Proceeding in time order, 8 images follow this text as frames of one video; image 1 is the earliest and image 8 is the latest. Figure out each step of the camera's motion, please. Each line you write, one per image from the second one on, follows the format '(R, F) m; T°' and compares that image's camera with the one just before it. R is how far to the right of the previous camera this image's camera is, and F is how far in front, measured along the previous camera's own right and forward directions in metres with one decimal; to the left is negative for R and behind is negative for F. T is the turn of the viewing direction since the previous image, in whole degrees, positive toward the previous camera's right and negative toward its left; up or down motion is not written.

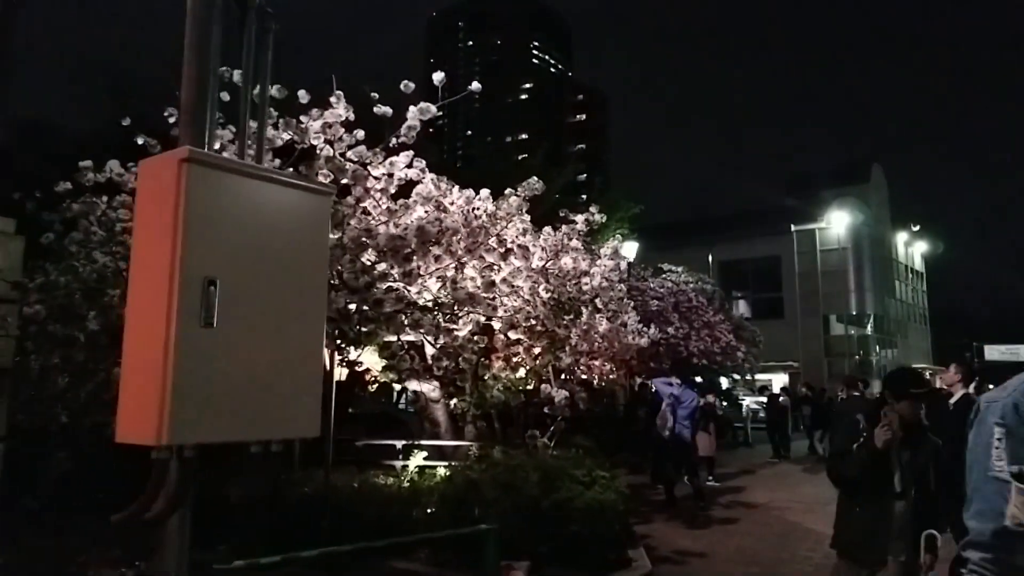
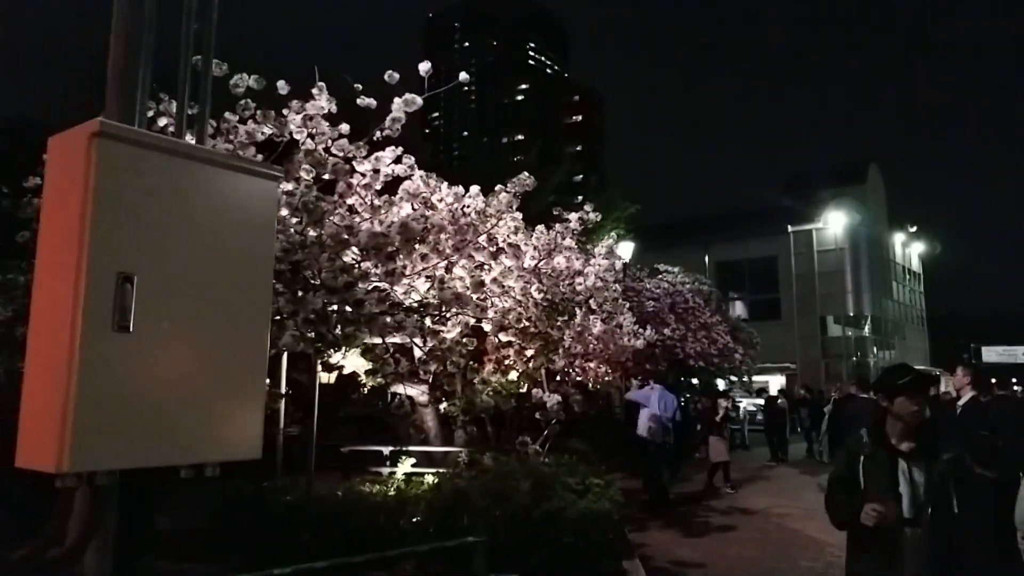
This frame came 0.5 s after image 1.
(+0.1, +0.4) m; 0°
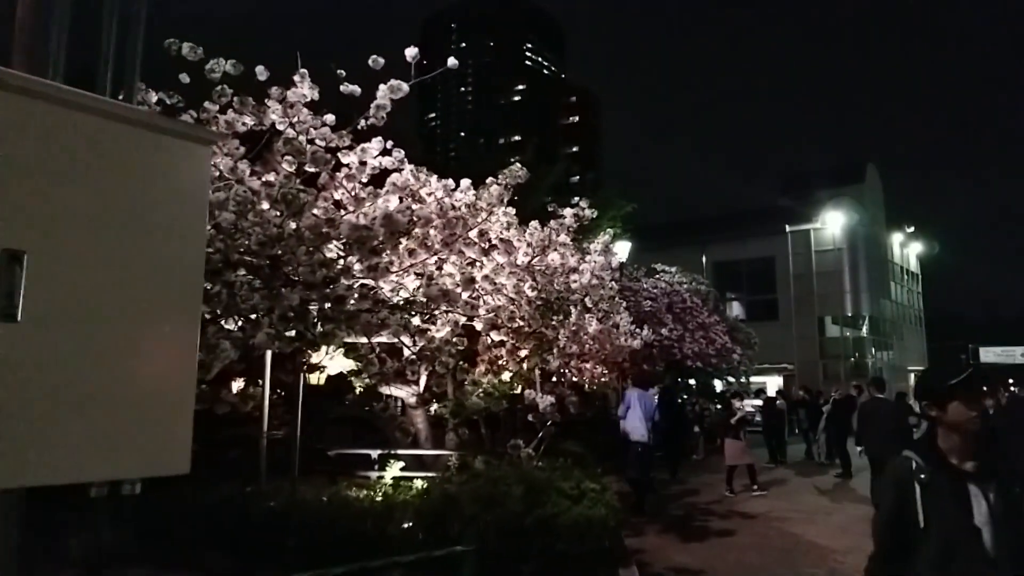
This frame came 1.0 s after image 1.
(0.0, +0.4) m; 0°
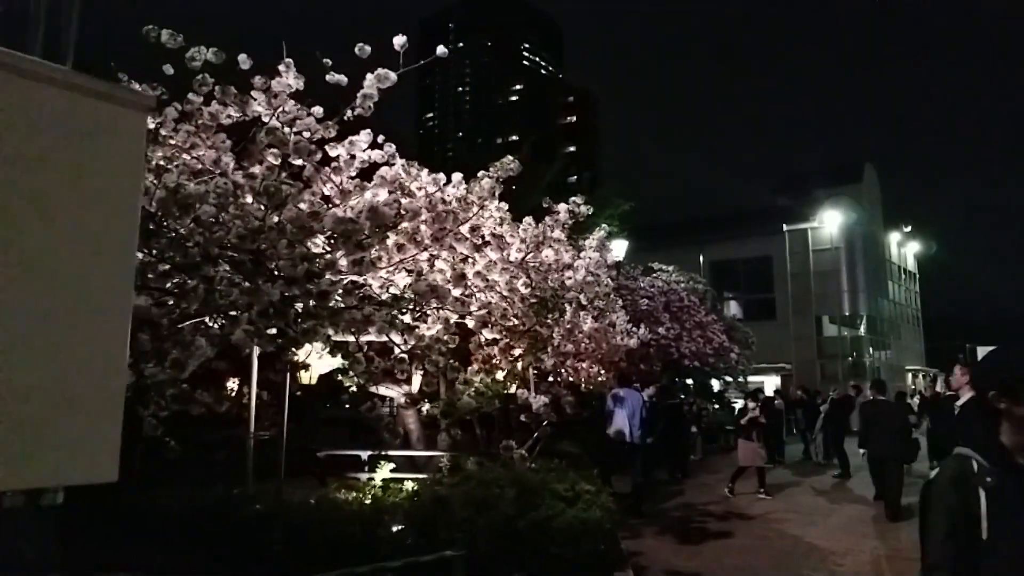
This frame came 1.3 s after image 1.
(0.0, +0.2) m; 0°
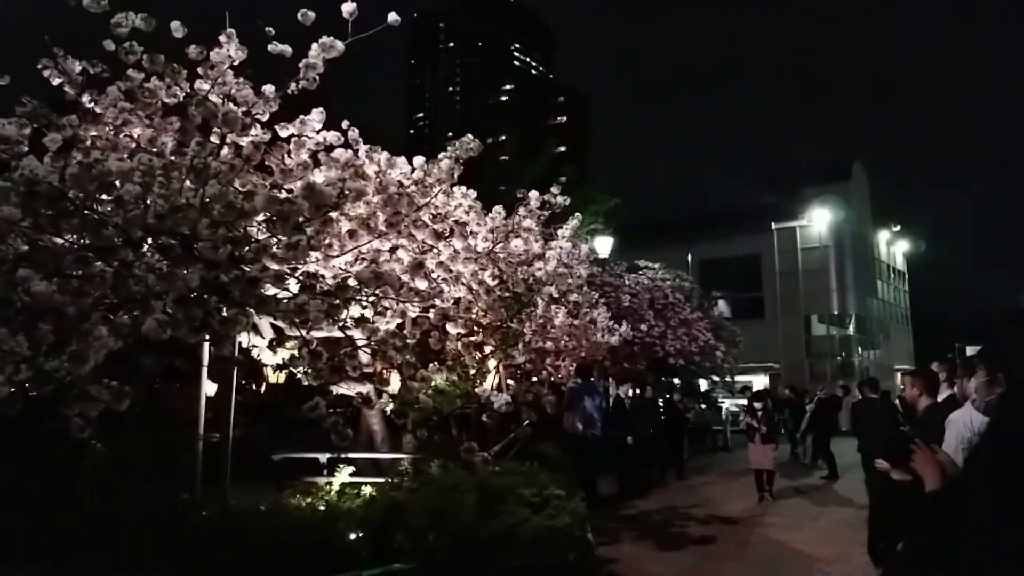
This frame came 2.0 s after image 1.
(+0.2, +0.6) m; +1°
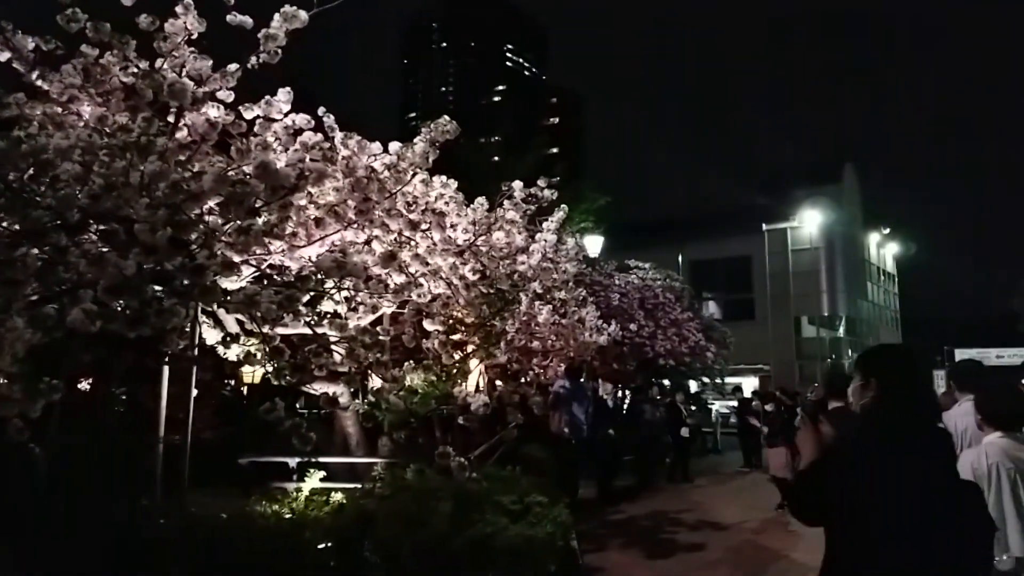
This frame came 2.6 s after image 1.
(+0.1, +0.5) m; +1°
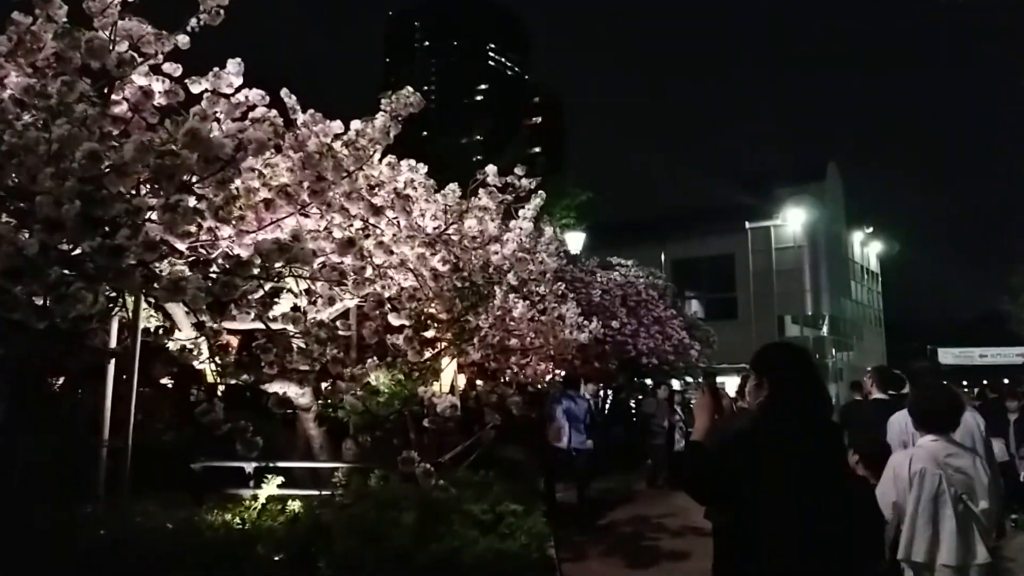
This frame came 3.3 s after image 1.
(+0.1, +0.6) m; +1°
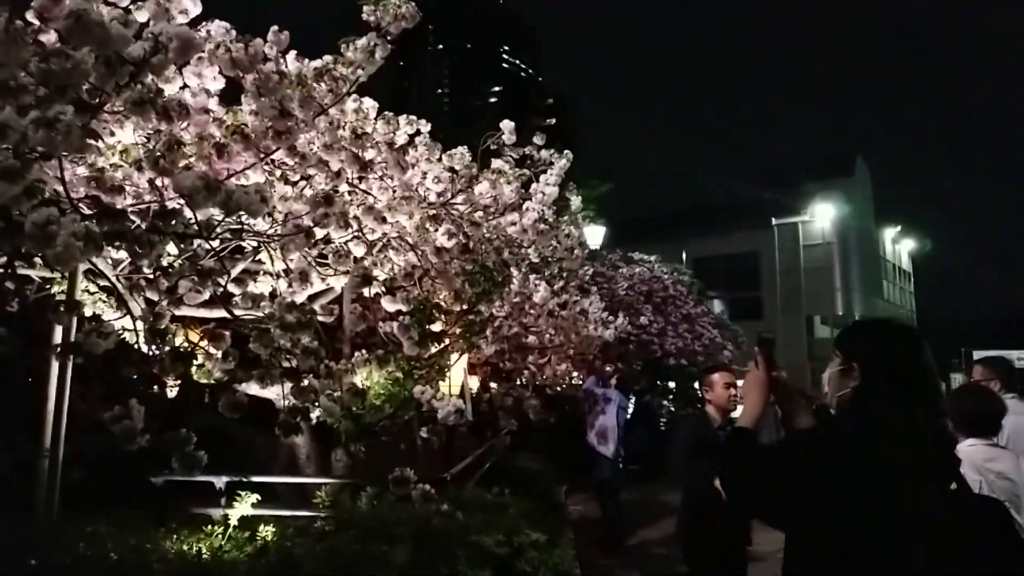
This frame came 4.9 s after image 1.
(0.0, +1.3) m; -1°
